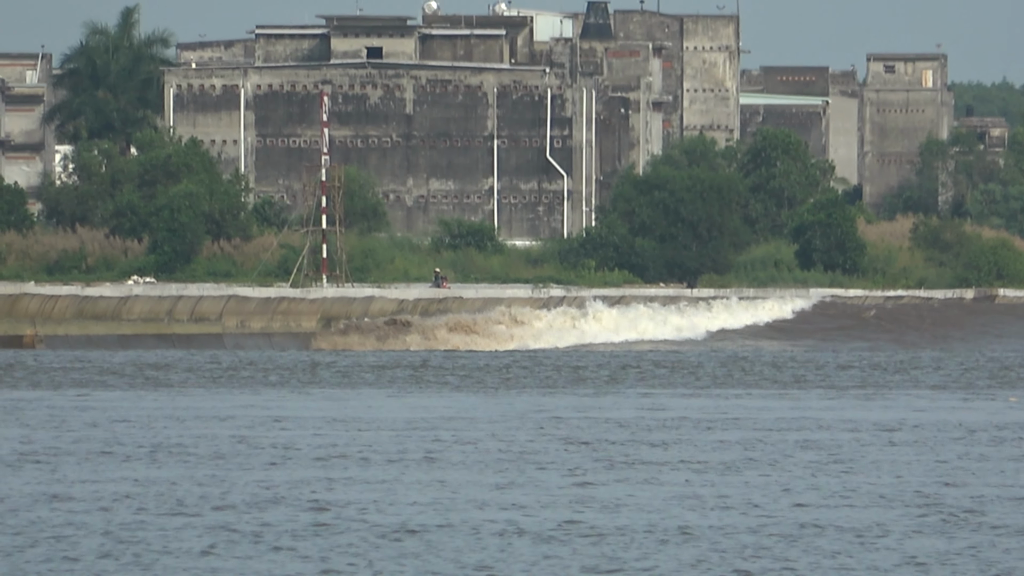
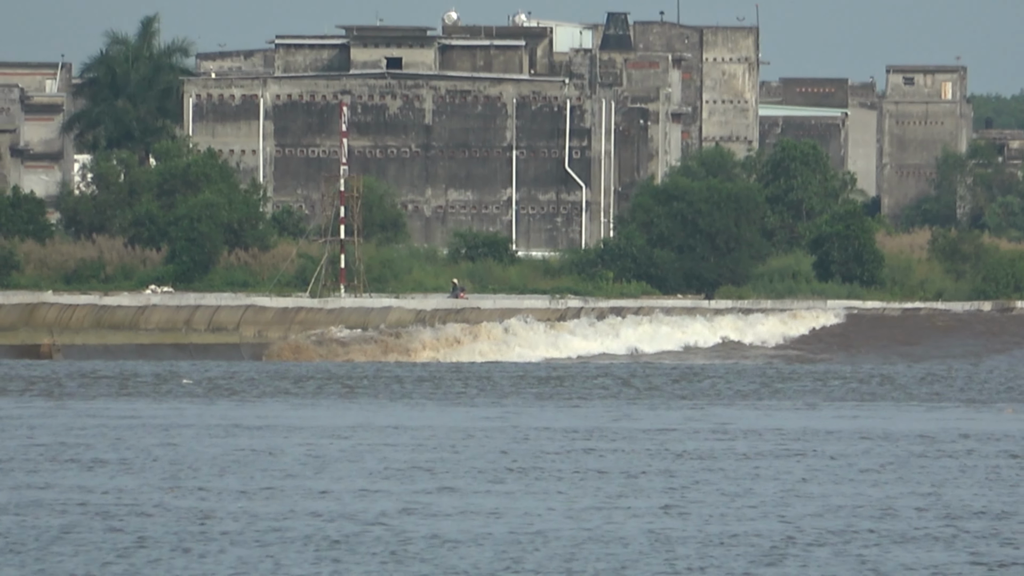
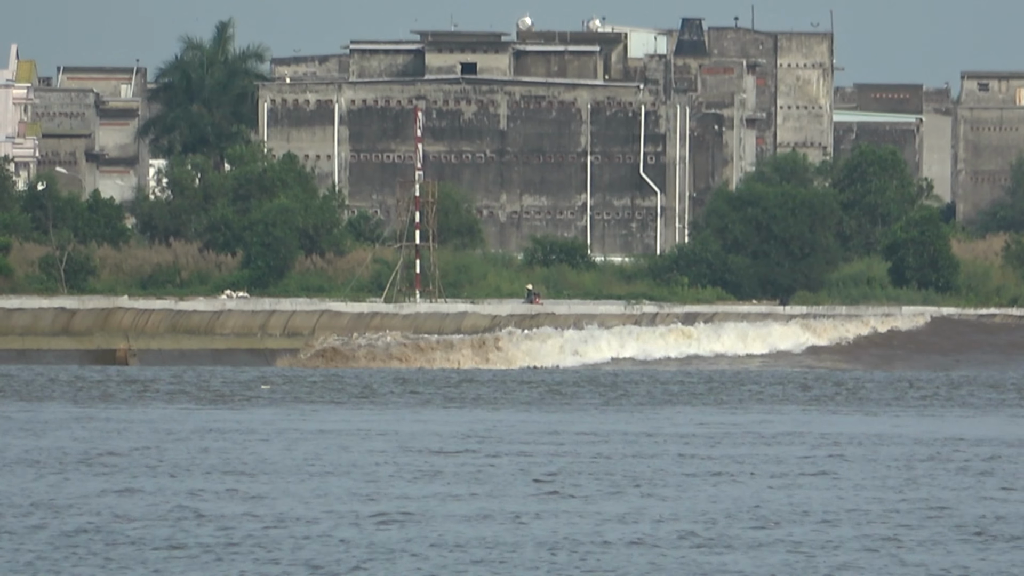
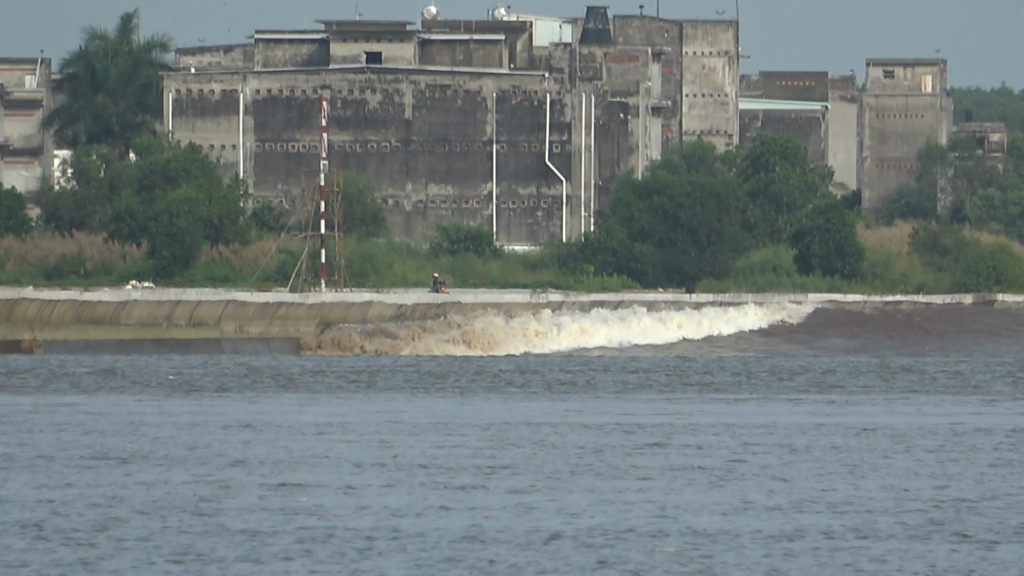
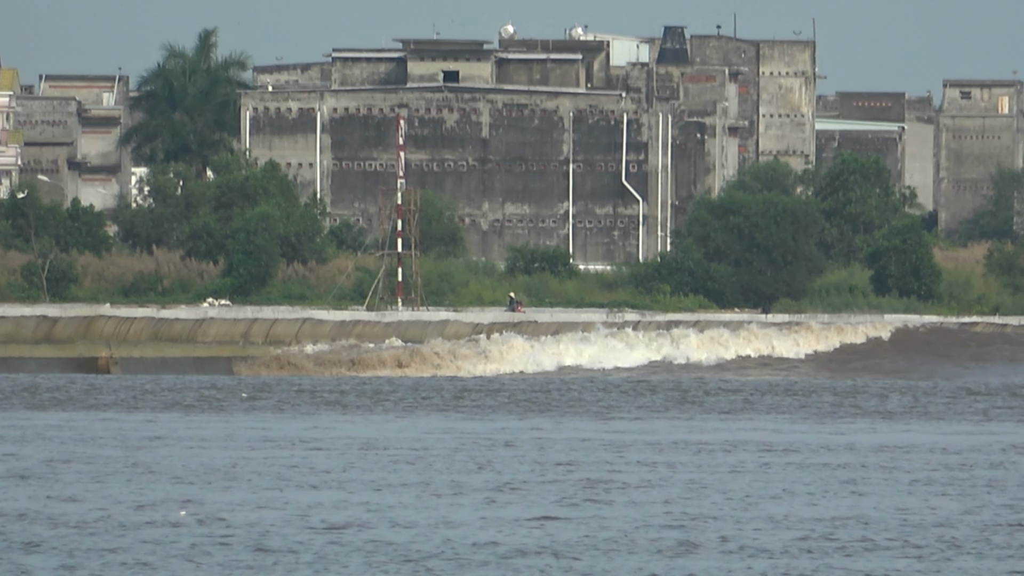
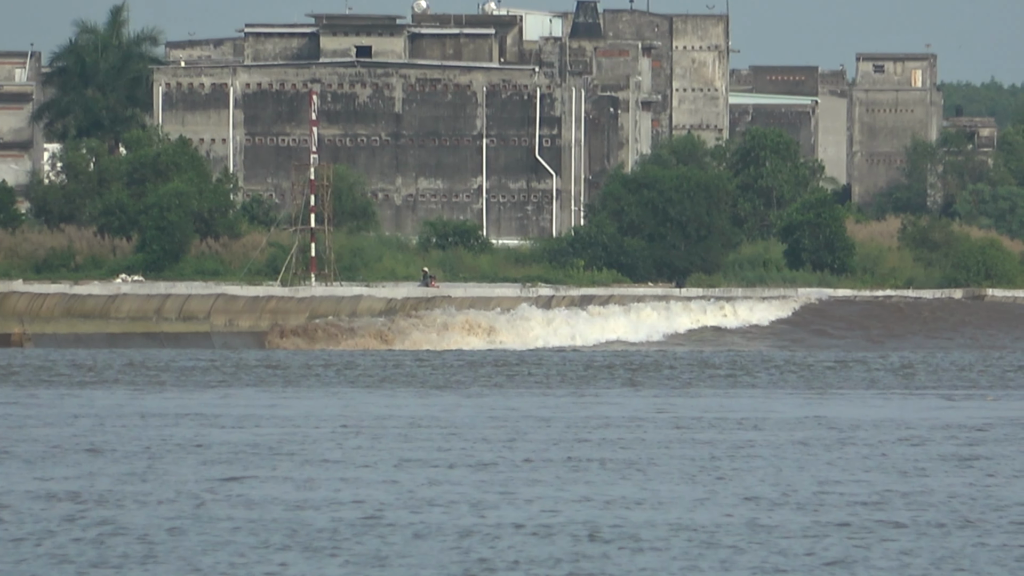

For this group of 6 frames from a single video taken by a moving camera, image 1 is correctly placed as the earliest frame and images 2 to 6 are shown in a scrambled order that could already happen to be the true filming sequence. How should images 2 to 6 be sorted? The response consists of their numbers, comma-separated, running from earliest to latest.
4, 6, 2, 3, 5
